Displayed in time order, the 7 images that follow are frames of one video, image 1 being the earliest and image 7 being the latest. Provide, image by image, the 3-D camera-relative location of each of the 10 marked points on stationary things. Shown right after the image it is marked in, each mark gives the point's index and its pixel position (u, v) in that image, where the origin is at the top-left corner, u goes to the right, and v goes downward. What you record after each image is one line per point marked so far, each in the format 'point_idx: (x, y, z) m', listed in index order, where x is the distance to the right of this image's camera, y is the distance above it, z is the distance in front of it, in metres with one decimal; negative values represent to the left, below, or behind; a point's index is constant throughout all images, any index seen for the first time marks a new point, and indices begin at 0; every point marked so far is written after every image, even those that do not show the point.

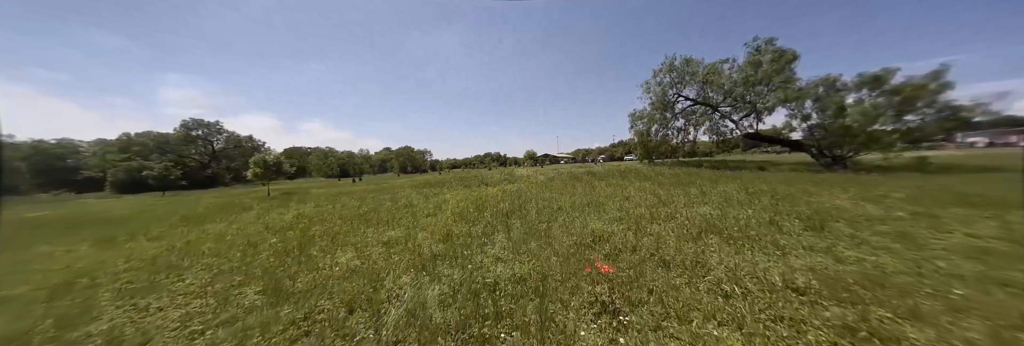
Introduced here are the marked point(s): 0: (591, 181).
0: (+4.0, -0.4, +11.4) m
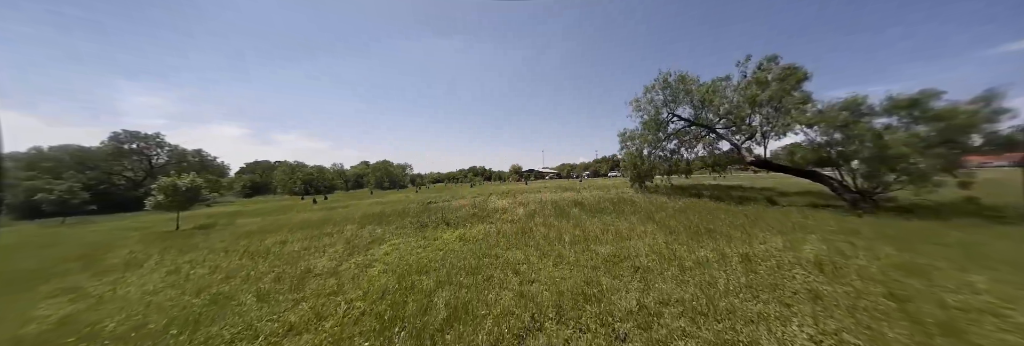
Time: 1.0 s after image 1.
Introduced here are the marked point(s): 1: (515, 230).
0: (+2.8, -1.9, +9.1) m
1: (0.0, -1.9, +7.4) m
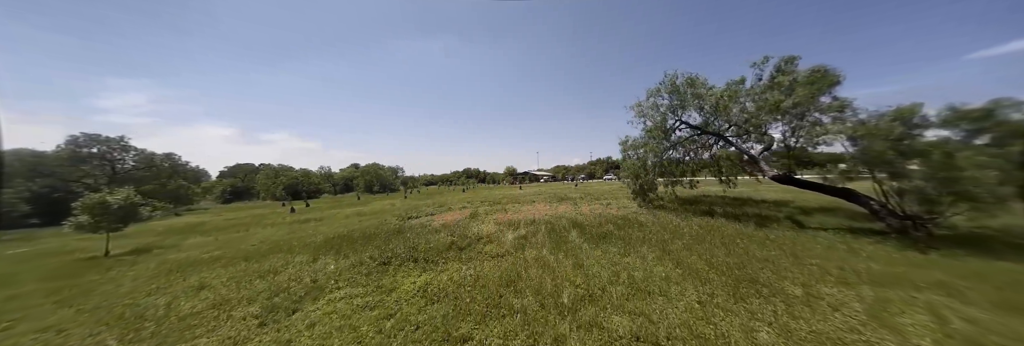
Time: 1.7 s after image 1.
0: (+2.3, -2.6, +7.5) m
1: (-0.4, -2.7, +5.7) m
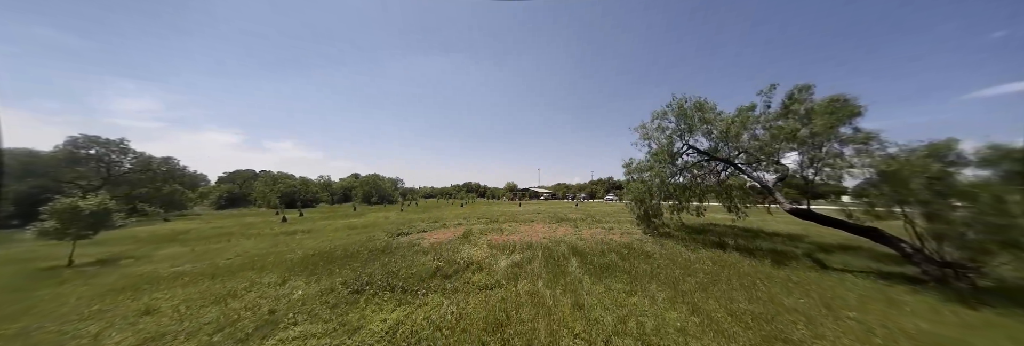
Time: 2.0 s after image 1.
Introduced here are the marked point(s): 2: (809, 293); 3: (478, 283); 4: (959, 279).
0: (+2.1, -3.3, +6.6) m
1: (-0.7, -3.2, +4.9) m
2: (+8.3, -3.3, +6.3) m
3: (-1.0, -3.2, +6.5) m
4: (+13.3, -3.1, +6.7) m
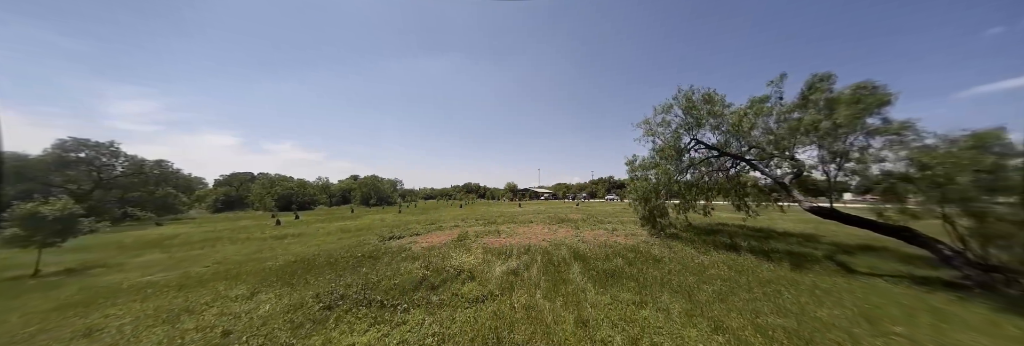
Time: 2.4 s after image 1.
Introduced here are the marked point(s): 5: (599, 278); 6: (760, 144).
0: (+1.9, -3.2, +5.9) m
1: (-0.8, -3.1, +4.2) m
2: (+8.2, -3.1, +5.5) m
3: (-1.2, -3.2, +5.8) m
4: (+13.2, -2.9, +5.9) m
5: (+2.7, -3.3, +7.0) m
6: (+11.2, +1.3, +10.1) m
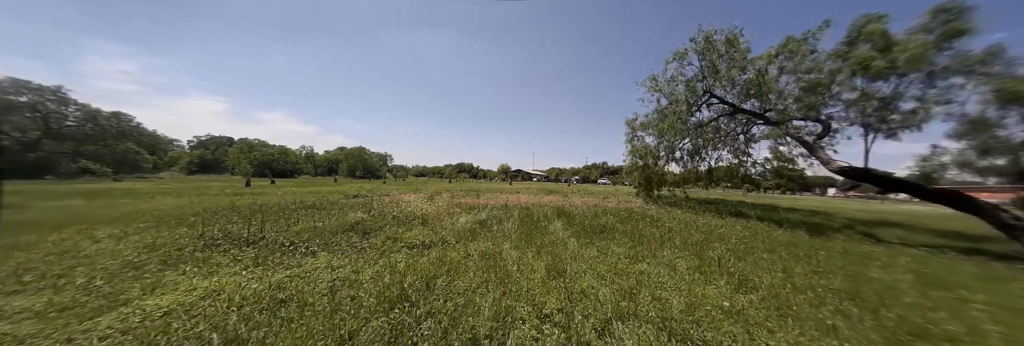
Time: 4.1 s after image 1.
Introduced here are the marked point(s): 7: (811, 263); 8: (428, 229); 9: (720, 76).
0: (+1.1, -1.5, +4.5) m
1: (-1.6, -1.4, +2.7) m
2: (+7.4, -1.7, +4.3) m
3: (-2.0, -1.3, +4.4) m
4: (+12.4, -1.7, +4.9) m
5: (+1.8, -1.5, +5.7) m
6: (+10.4, +2.9, +8.7) m
7: (+5.5, -1.6, +4.1) m
8: (-1.9, -1.3, +5.1) m
9: (+9.0, +4.2, +9.7) m
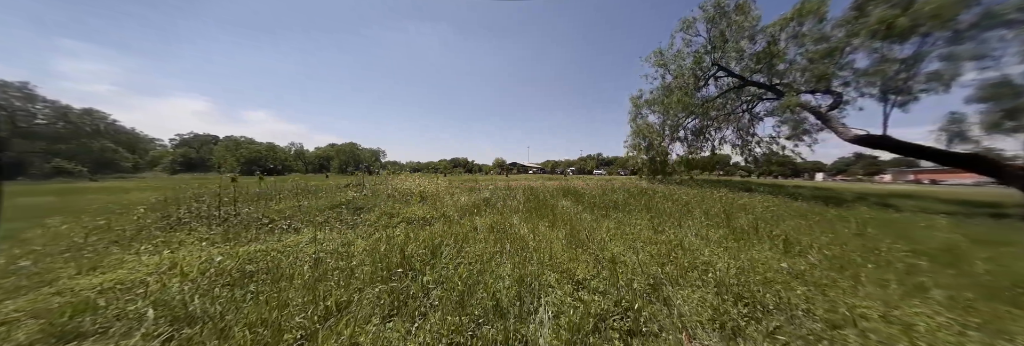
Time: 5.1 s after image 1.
0: (+1.3, -0.9, +4.1) m
1: (-1.4, -0.9, +2.3) m
2: (+7.6, -1.0, +4.1) m
3: (-1.8, -0.7, +3.9) m
4: (+12.5, -0.8, +4.7) m
5: (+2.0, -0.8, +5.3) m
6: (+10.4, +3.8, +8.3) m
7: (+5.7, -0.9, +3.8) m
8: (-1.7, -0.7, +4.6) m
9: (+8.9, +5.2, +9.3) m
